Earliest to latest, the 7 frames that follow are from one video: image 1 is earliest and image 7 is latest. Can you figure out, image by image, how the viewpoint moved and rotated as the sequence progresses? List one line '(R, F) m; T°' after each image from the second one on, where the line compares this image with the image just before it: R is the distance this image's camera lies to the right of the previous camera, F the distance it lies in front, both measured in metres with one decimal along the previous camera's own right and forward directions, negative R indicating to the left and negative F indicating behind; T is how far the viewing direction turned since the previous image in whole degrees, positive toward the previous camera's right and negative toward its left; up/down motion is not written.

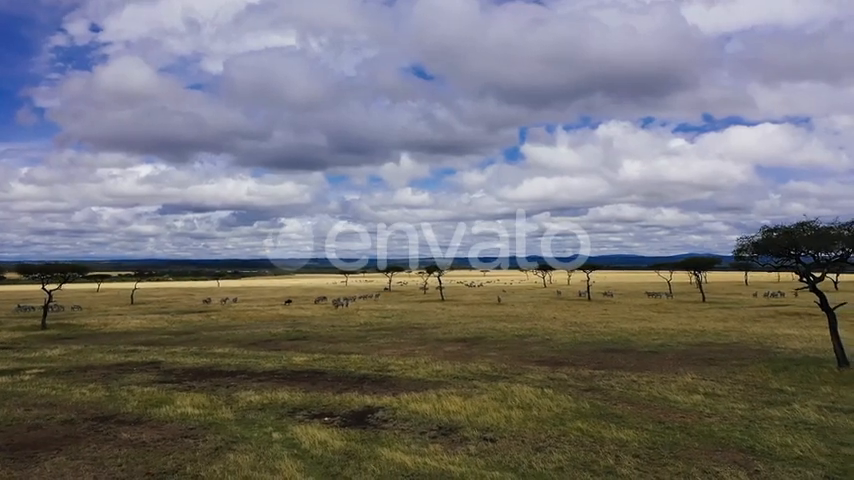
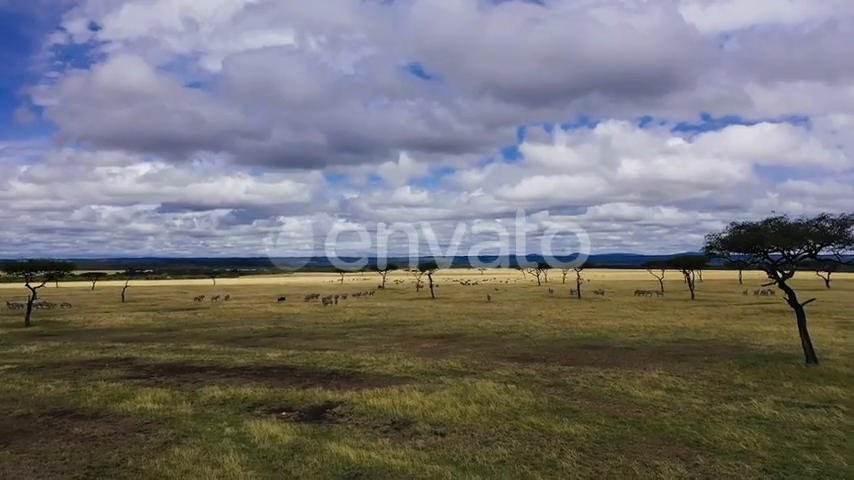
(+1.2, 0.0) m; 0°
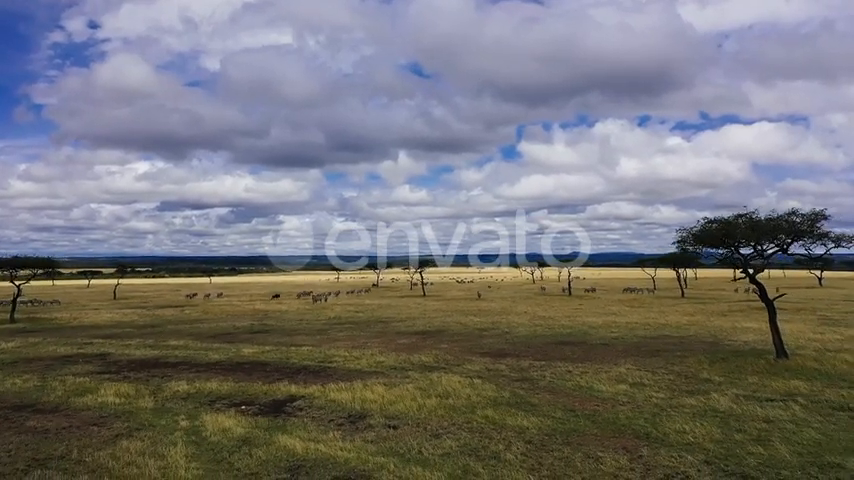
(+1.1, +0.1) m; 0°
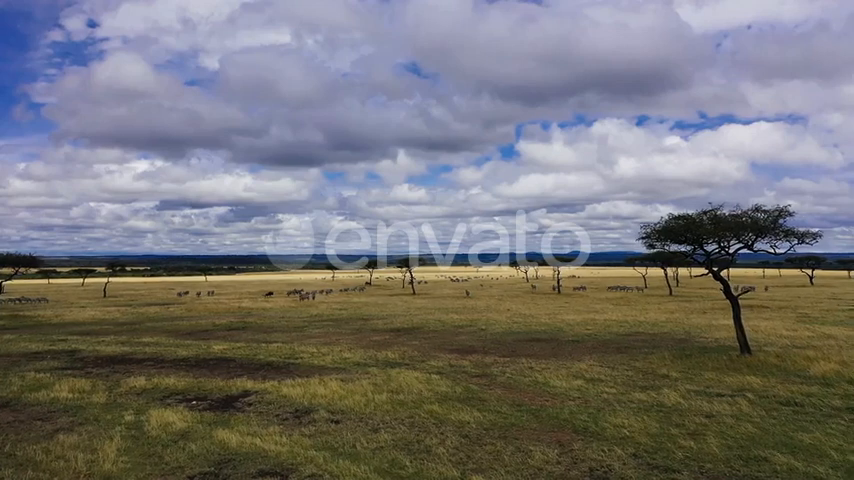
(+1.4, 0.0) m; 0°
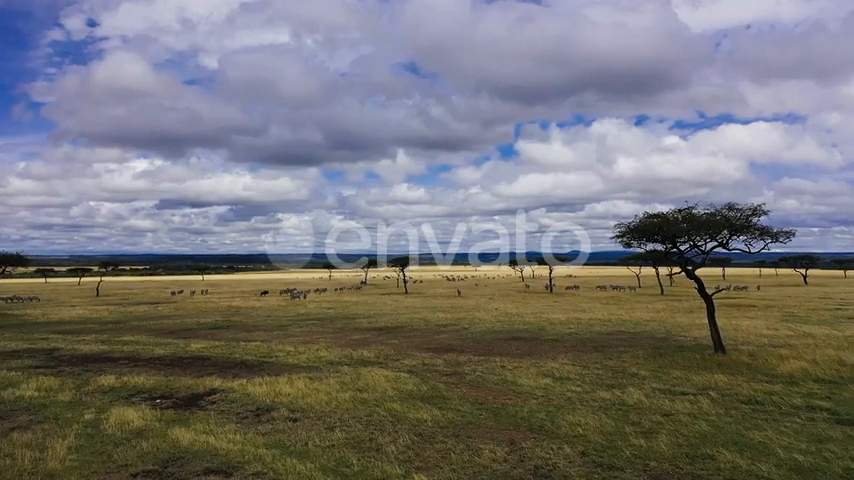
(+1.0, 0.0) m; 0°
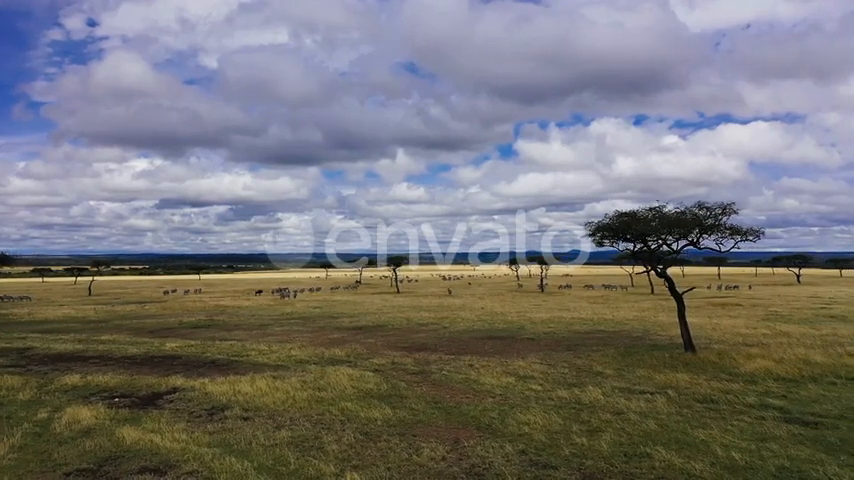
(+1.2, +0.1) m; 0°
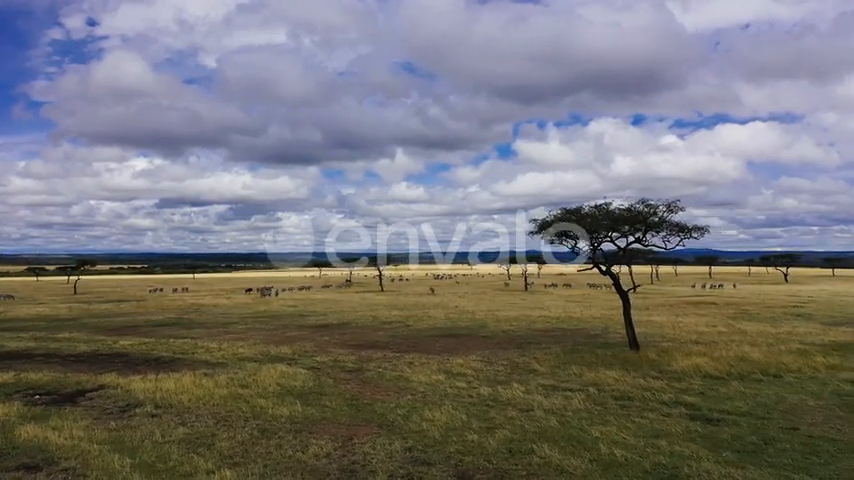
(+2.2, +0.1) m; 0°
